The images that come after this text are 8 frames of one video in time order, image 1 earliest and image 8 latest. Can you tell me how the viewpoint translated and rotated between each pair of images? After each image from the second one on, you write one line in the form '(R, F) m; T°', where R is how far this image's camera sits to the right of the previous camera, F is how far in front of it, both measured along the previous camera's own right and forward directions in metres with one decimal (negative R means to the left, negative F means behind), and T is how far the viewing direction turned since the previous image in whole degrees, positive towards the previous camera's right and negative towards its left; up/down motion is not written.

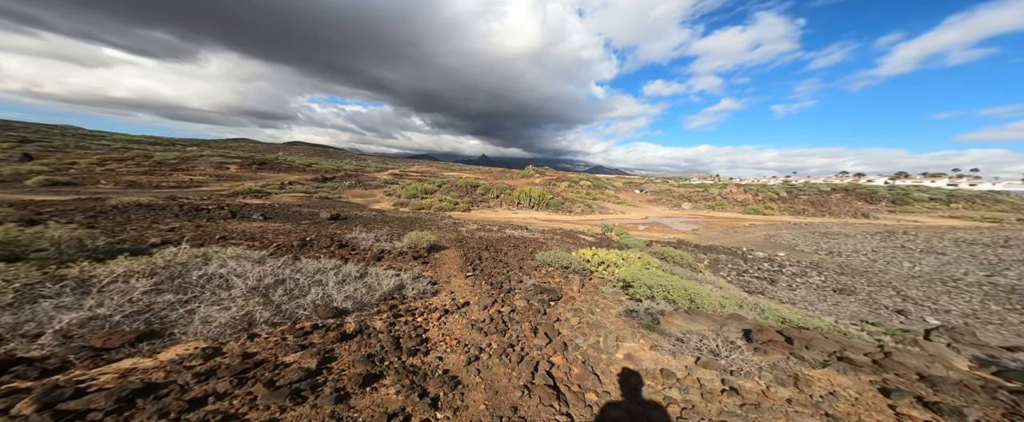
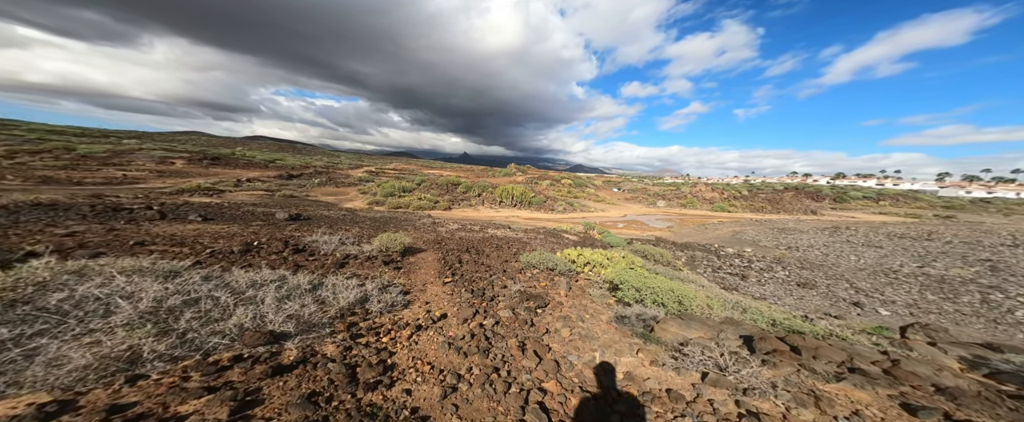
(-0.1, +0.5) m; +5°
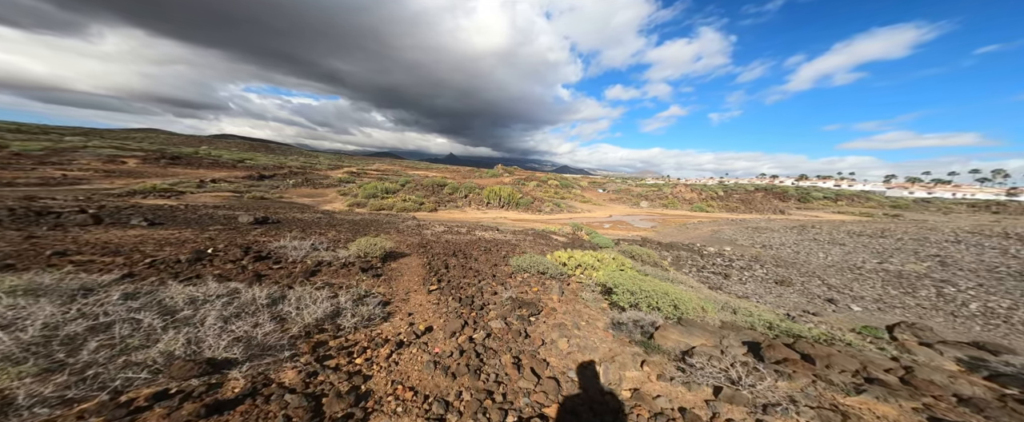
(-0.1, +0.3) m; +4°
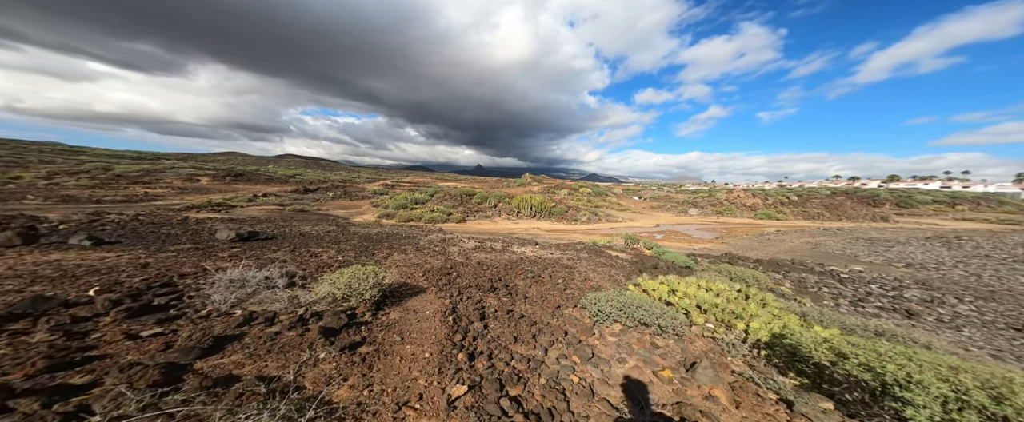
(-0.8, +3.1) m; -6°
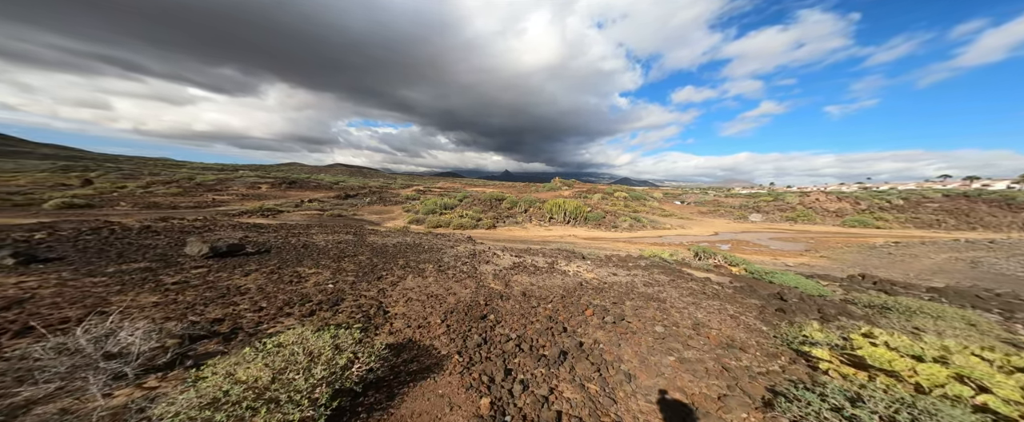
(-0.7, +2.5) m; -6°
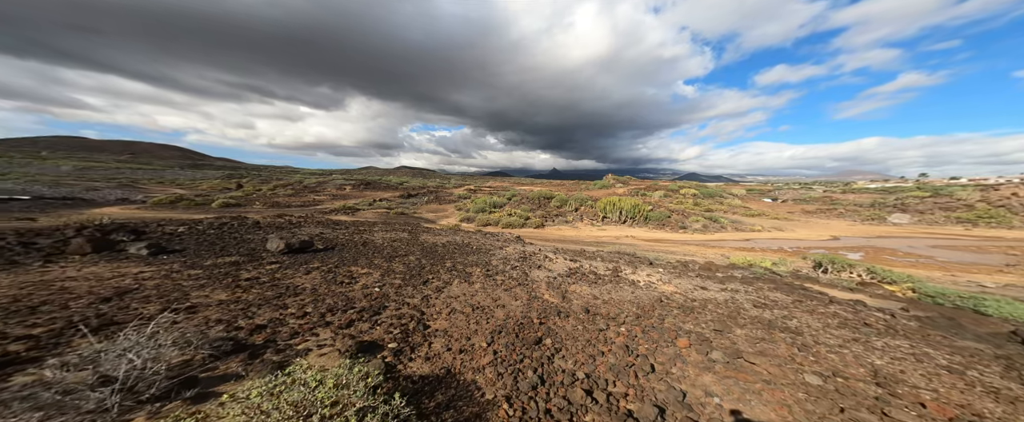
(-0.1, +0.8) m; -12°
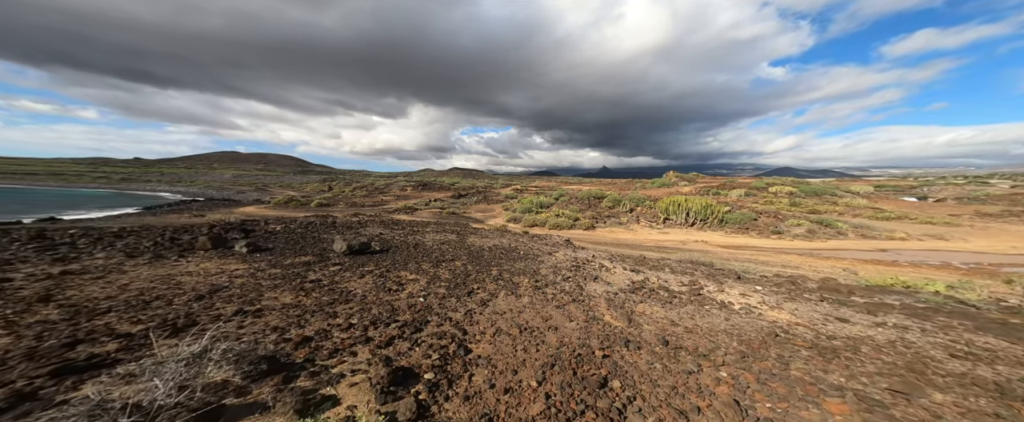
(-0.4, +0.6) m; -10°
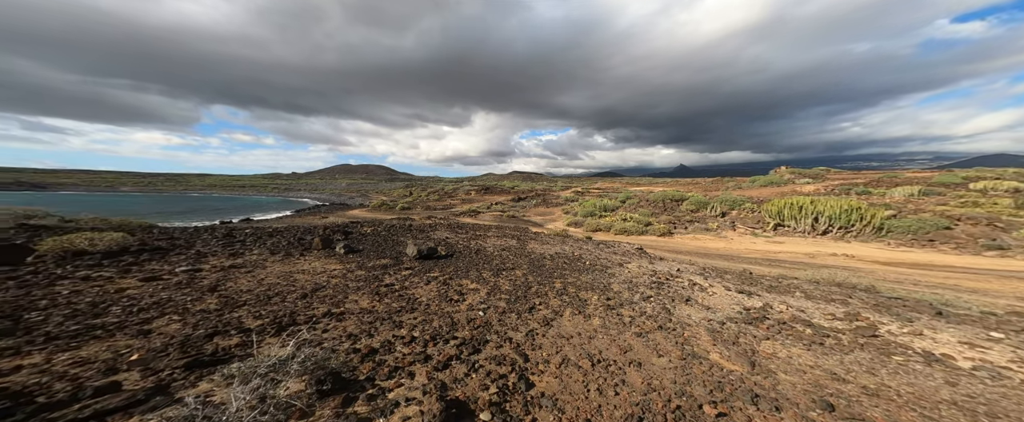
(-0.8, +0.8) m; -12°
